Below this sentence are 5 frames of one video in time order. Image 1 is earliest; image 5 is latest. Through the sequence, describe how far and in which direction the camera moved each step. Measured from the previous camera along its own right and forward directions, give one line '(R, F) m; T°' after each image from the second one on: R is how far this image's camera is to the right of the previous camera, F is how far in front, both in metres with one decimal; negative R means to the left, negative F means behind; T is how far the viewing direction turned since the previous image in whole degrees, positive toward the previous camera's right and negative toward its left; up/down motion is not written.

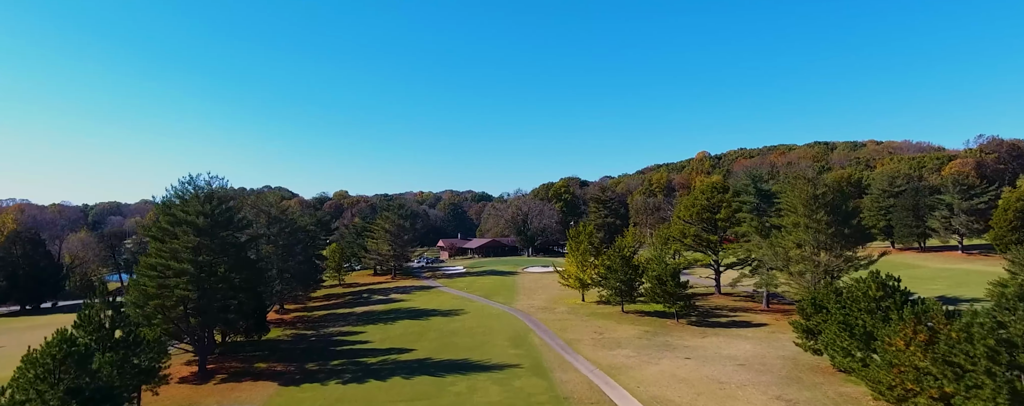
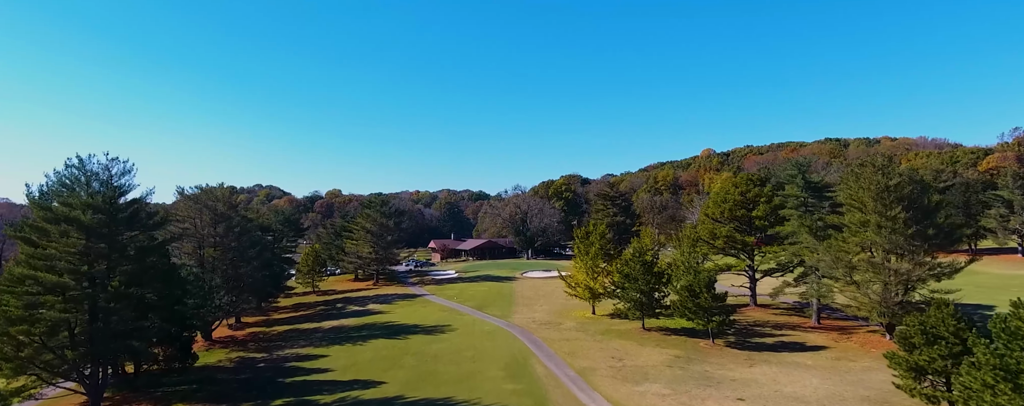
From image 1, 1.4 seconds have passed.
(+0.1, +7.8) m; 0°
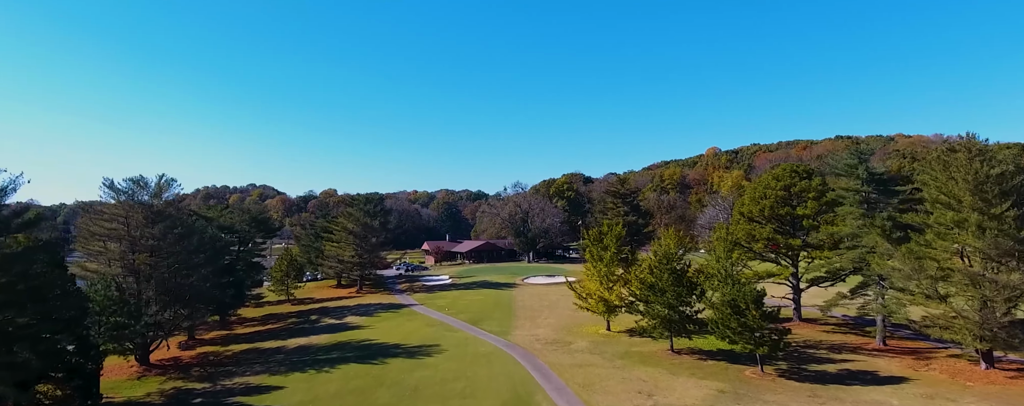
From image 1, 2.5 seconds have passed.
(0.0, +6.5) m; 0°
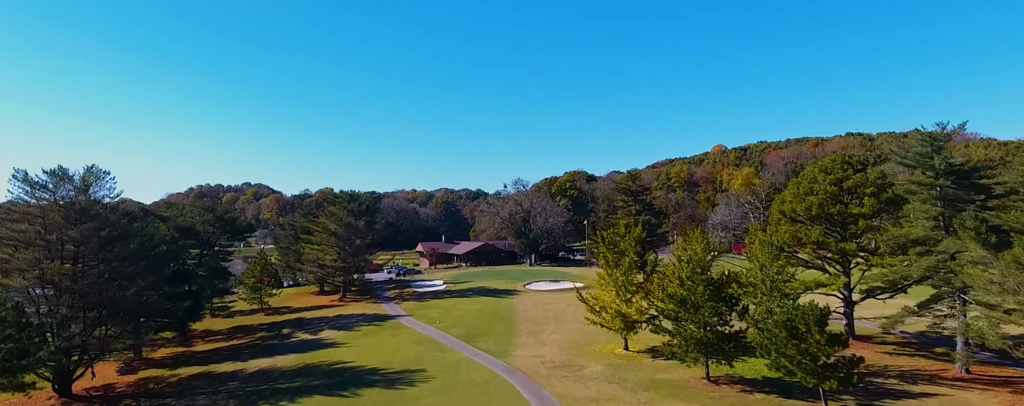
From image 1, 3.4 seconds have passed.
(0.0, +5.4) m; 0°
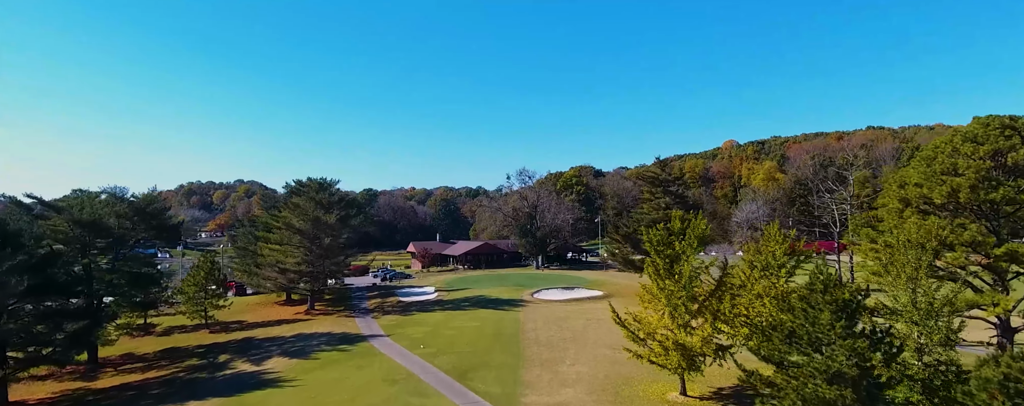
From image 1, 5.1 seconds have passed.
(-0.4, +9.1) m; 0°
